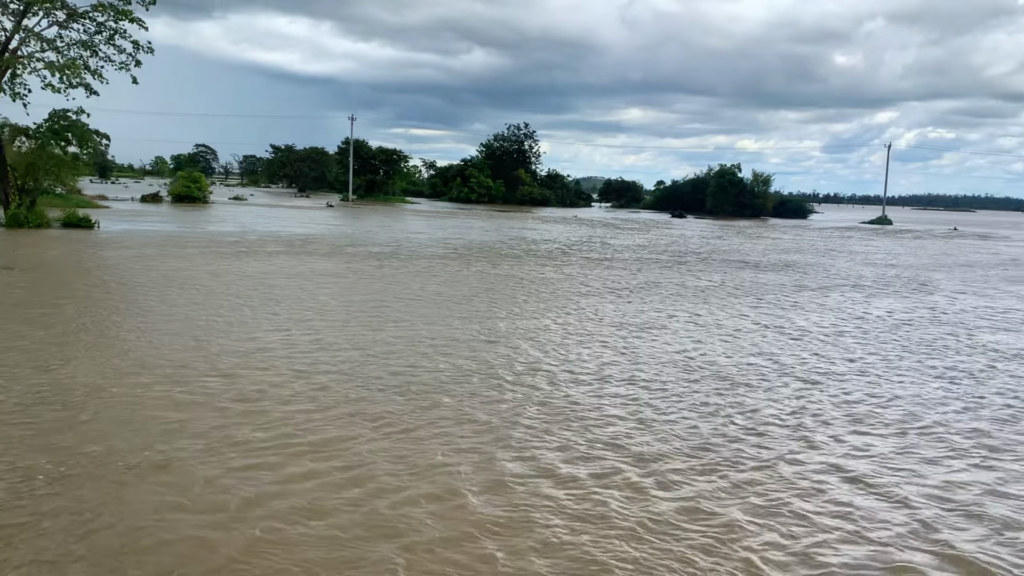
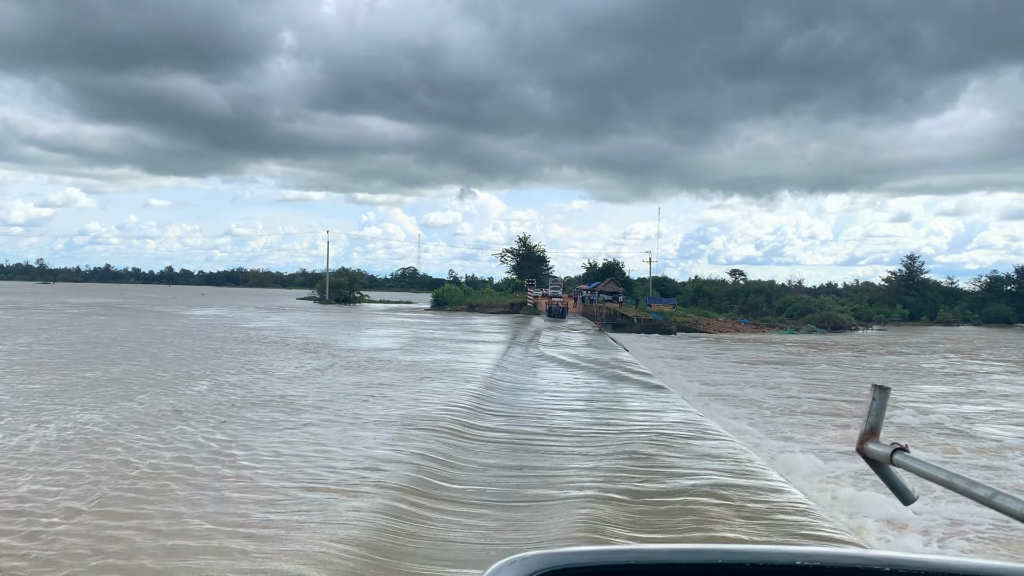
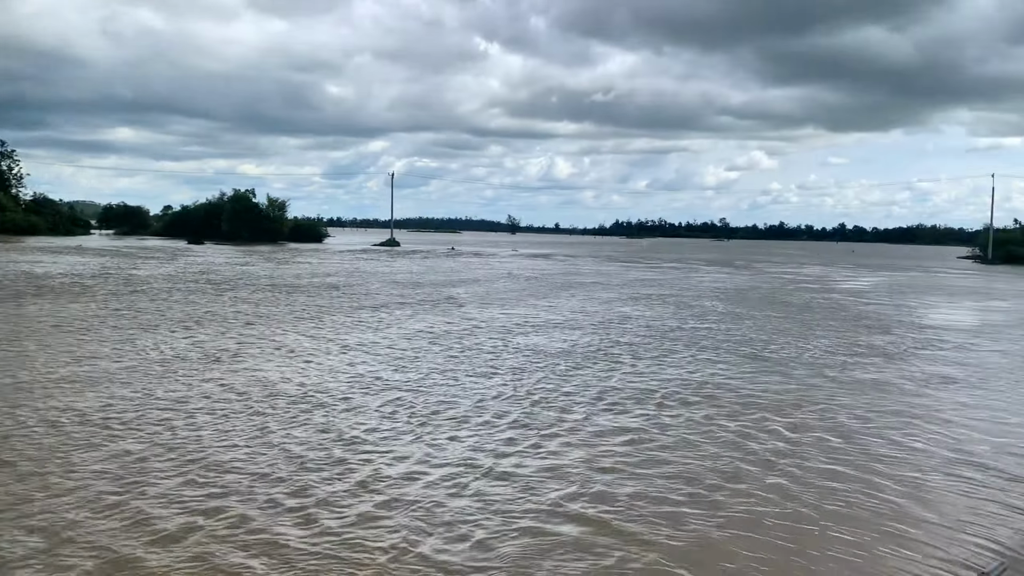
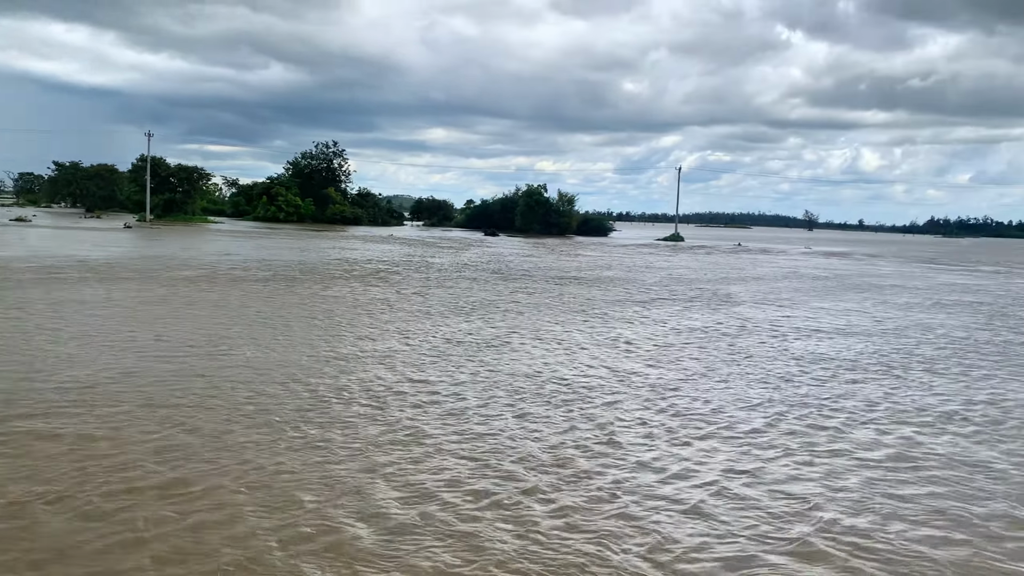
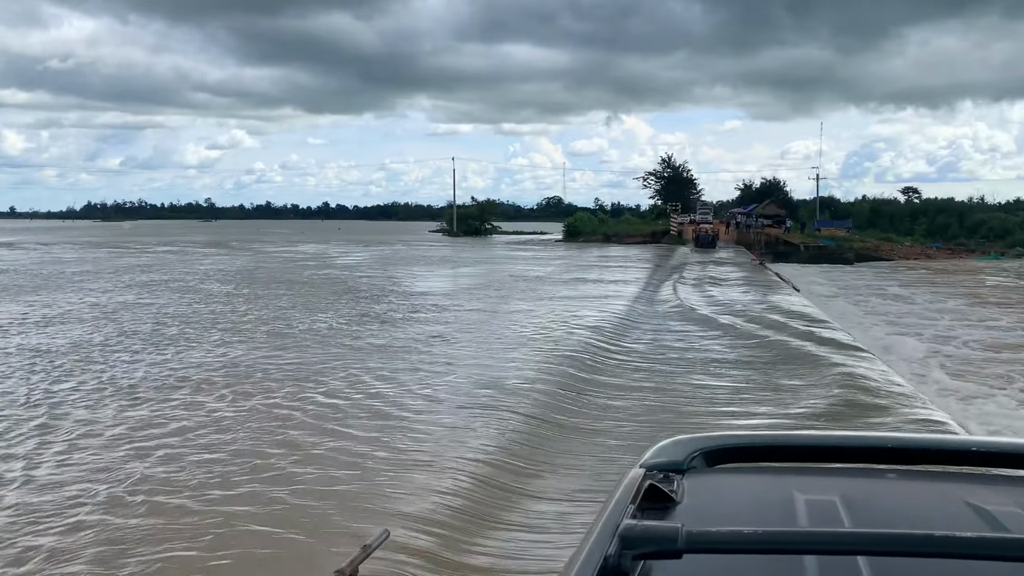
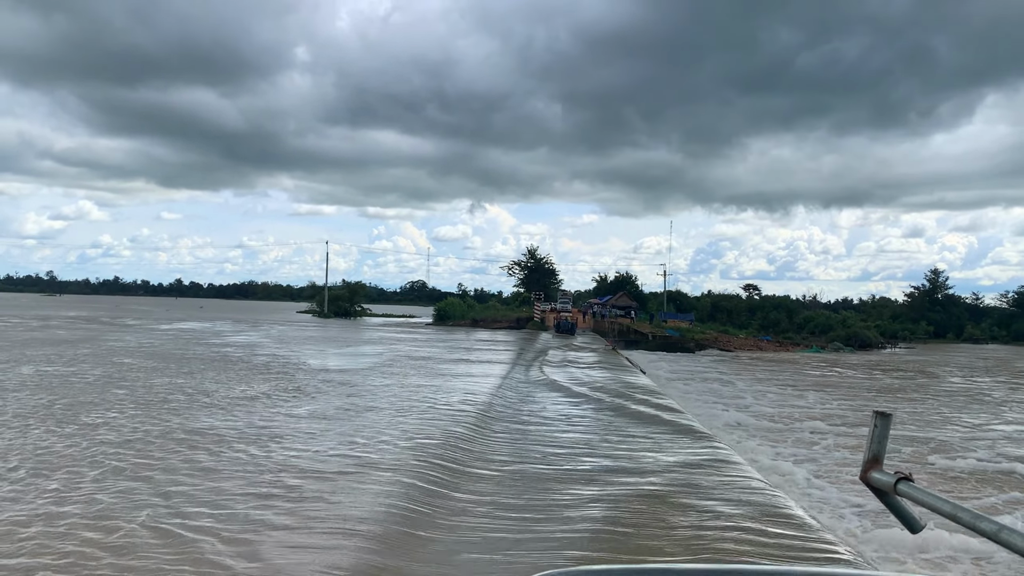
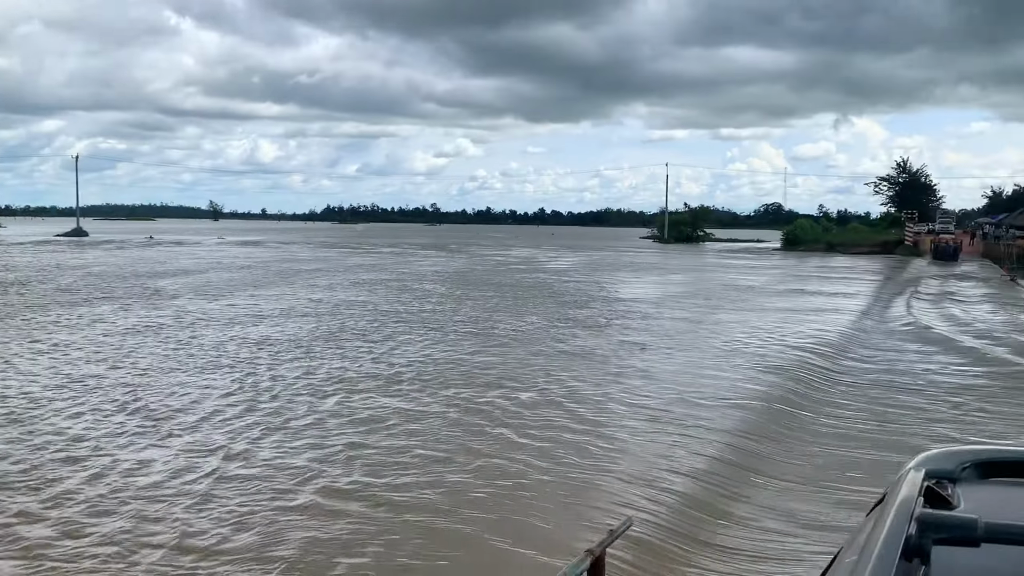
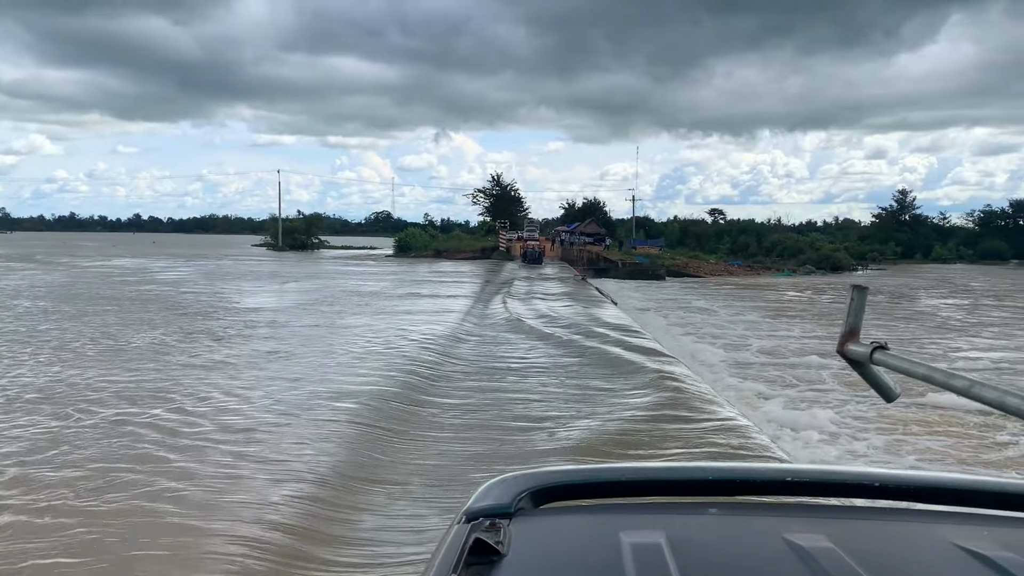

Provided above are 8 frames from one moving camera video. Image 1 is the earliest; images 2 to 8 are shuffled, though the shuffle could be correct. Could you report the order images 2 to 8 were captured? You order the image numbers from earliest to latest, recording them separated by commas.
4, 3, 7, 5, 8, 6, 2
